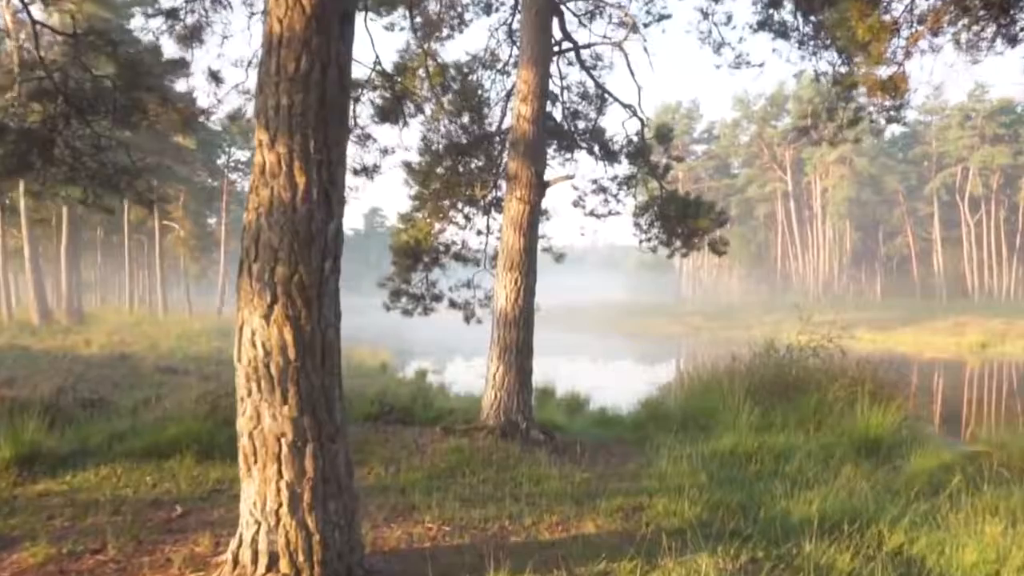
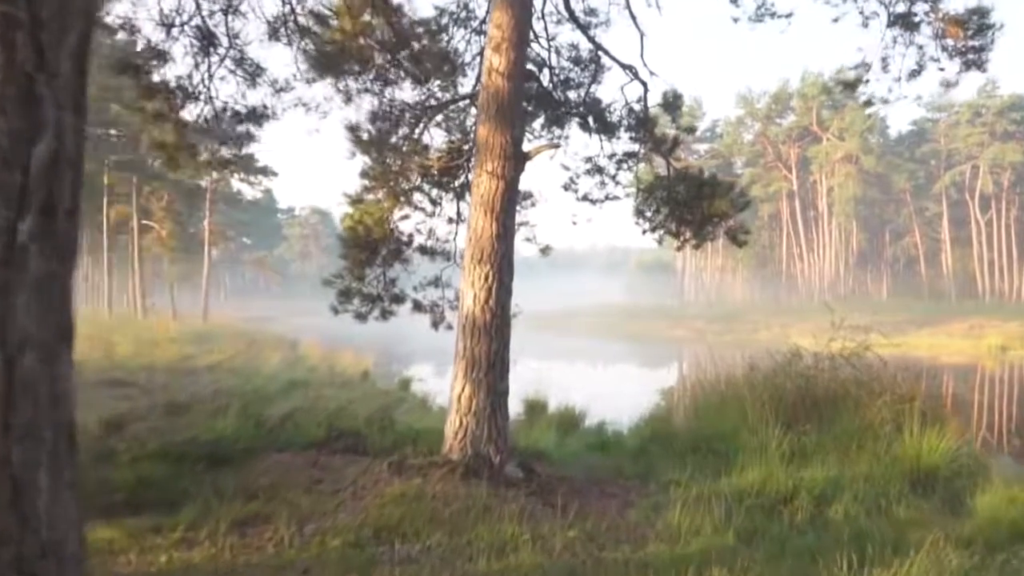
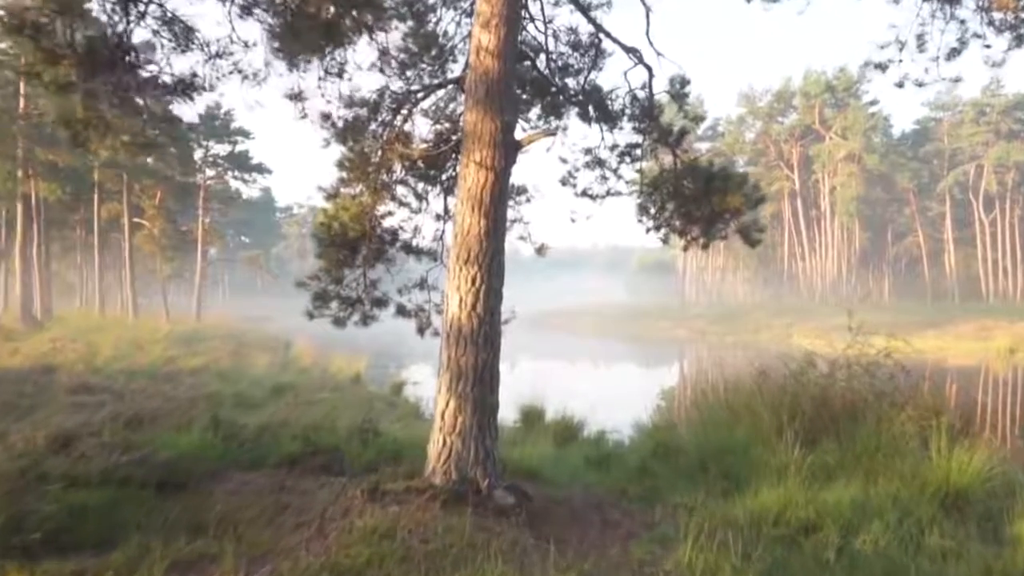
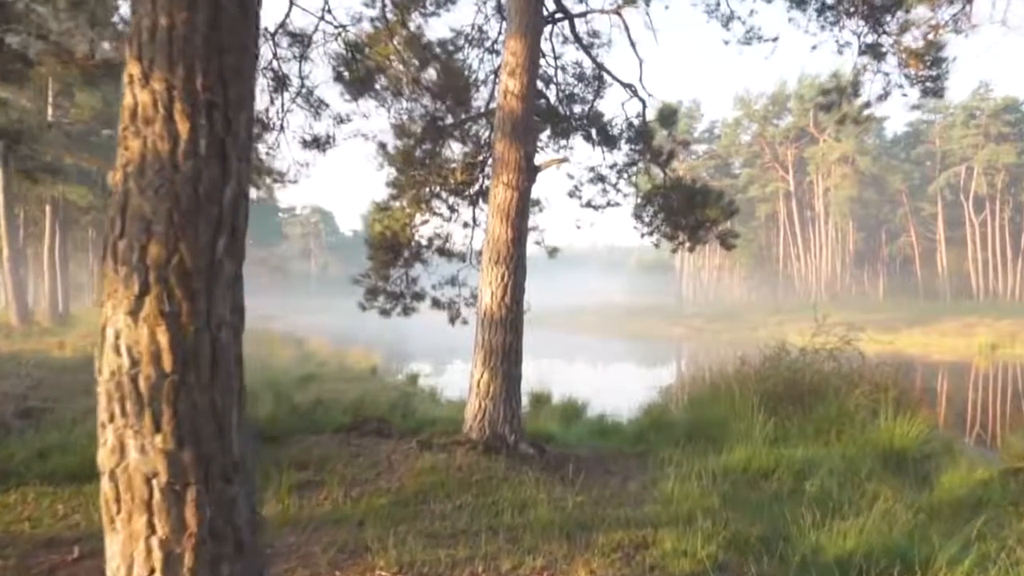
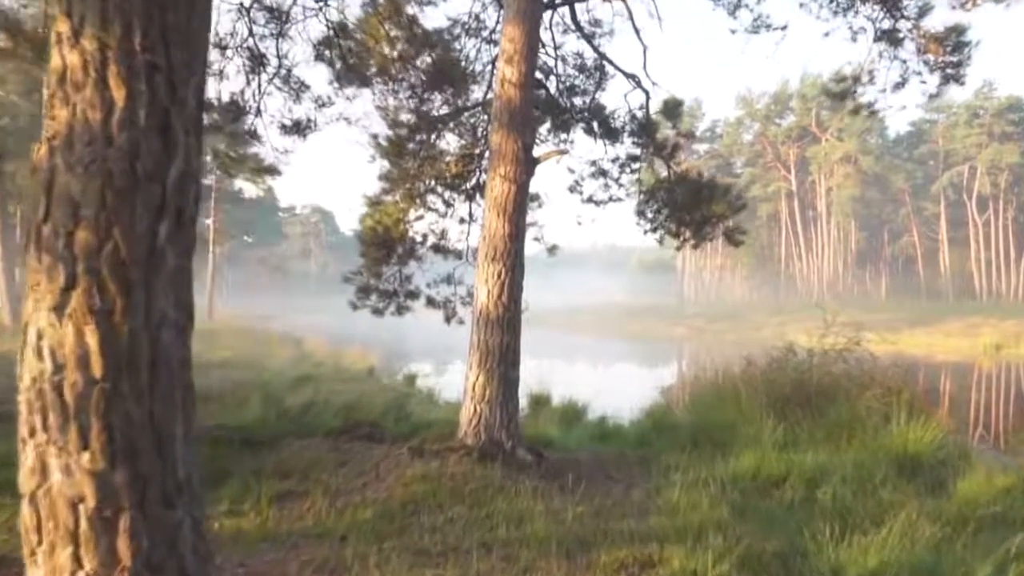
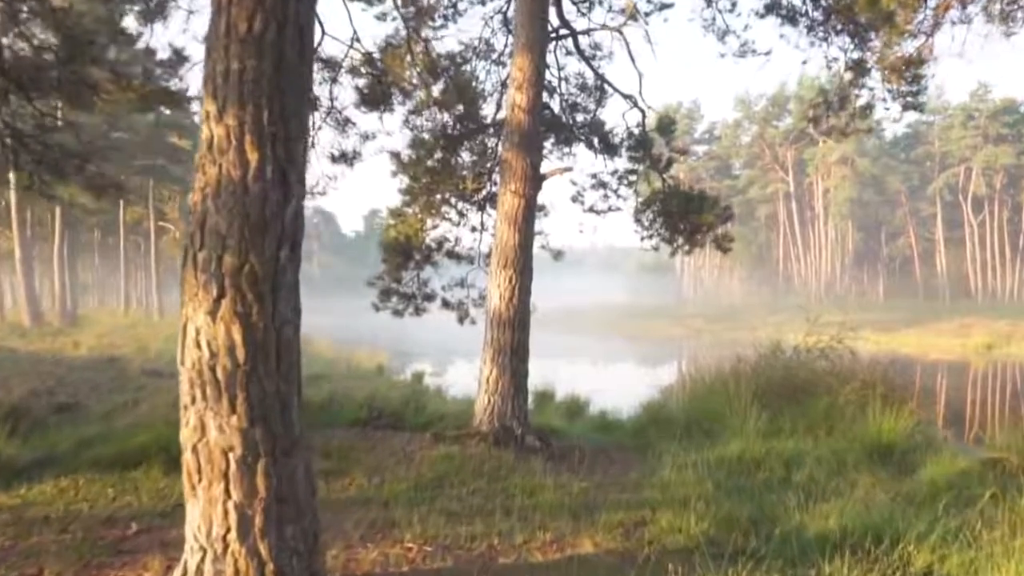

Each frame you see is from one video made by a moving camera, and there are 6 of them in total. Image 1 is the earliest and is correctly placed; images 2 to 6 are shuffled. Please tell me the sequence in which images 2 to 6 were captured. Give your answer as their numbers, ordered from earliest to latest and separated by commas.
6, 4, 5, 2, 3
